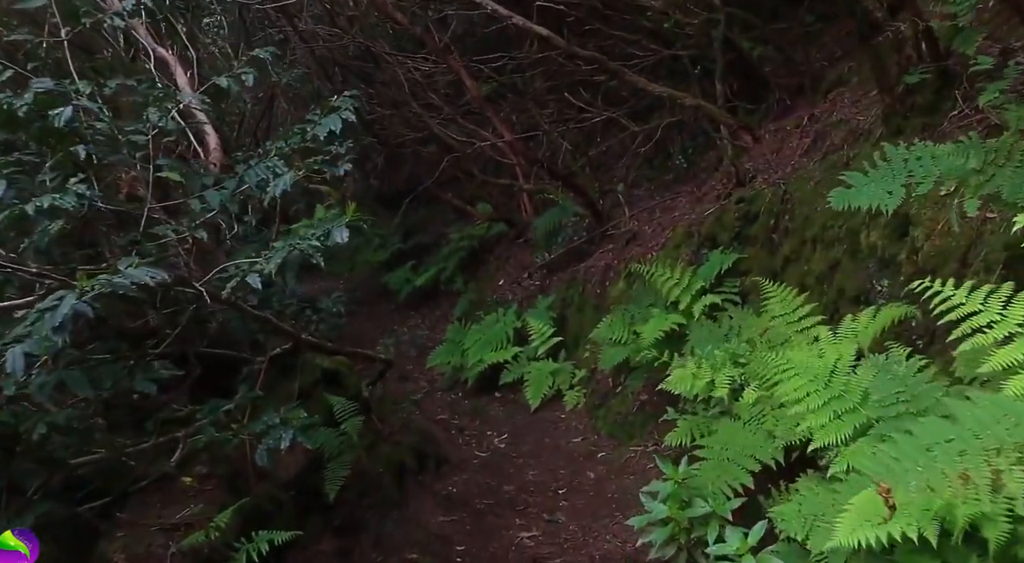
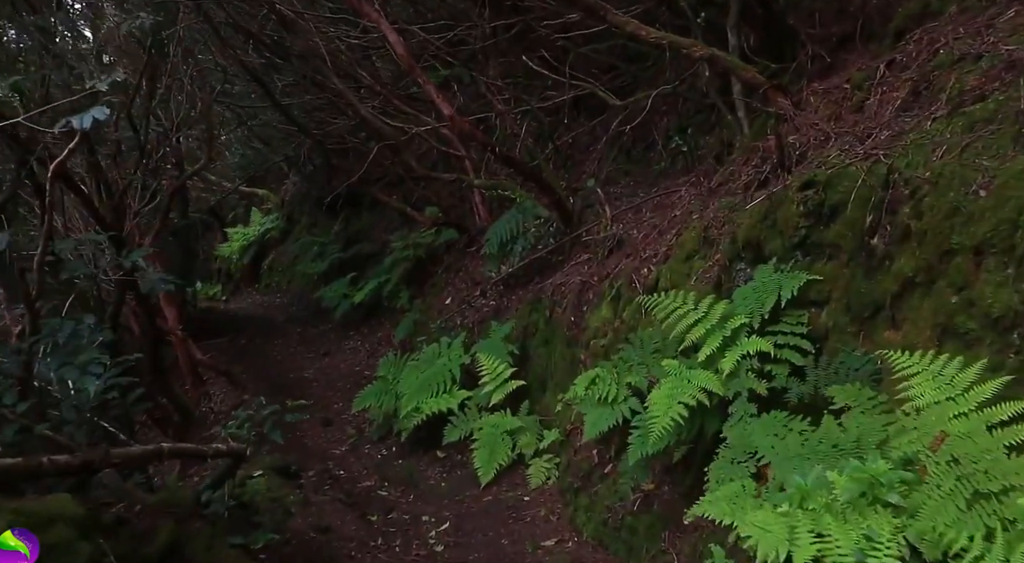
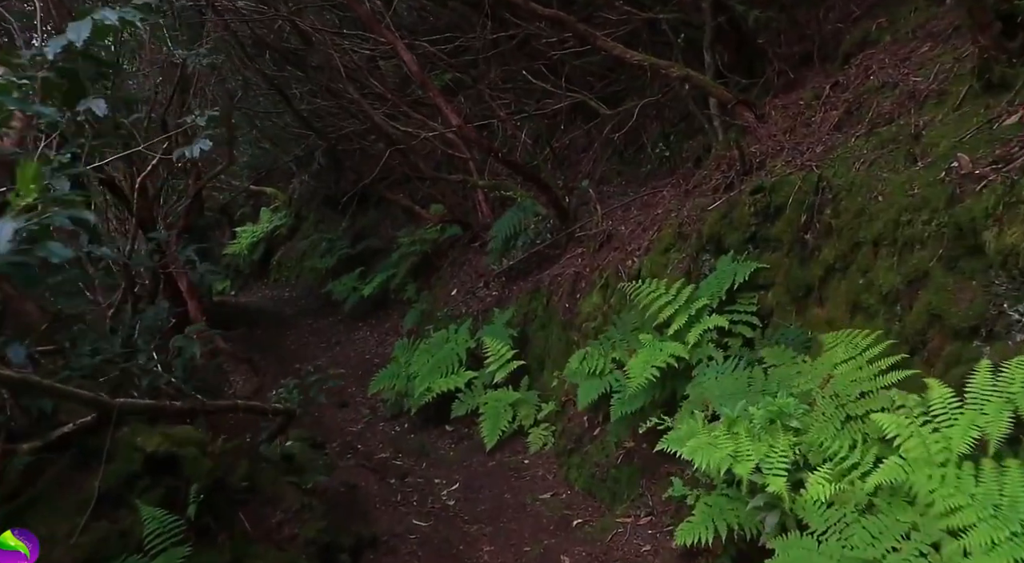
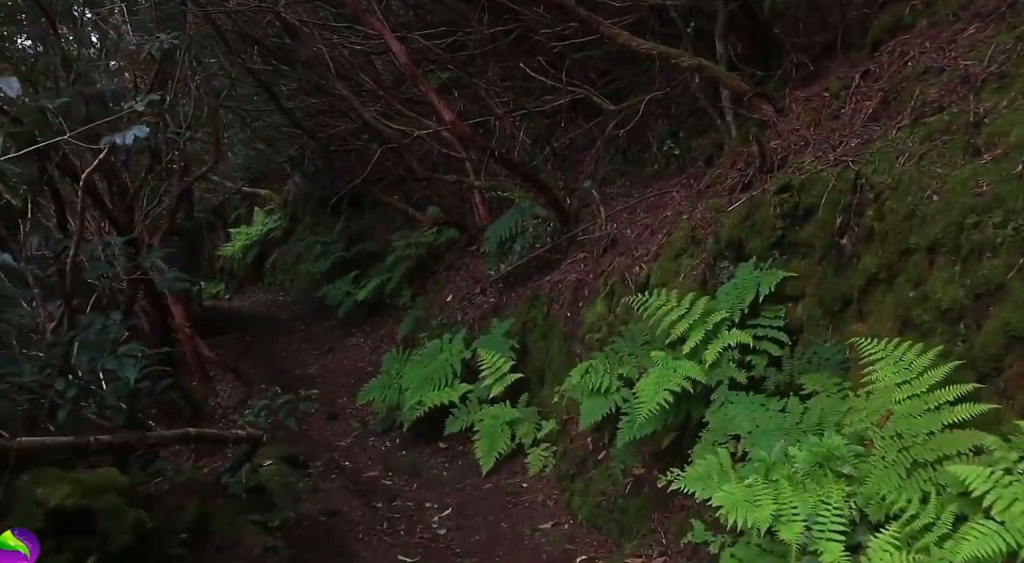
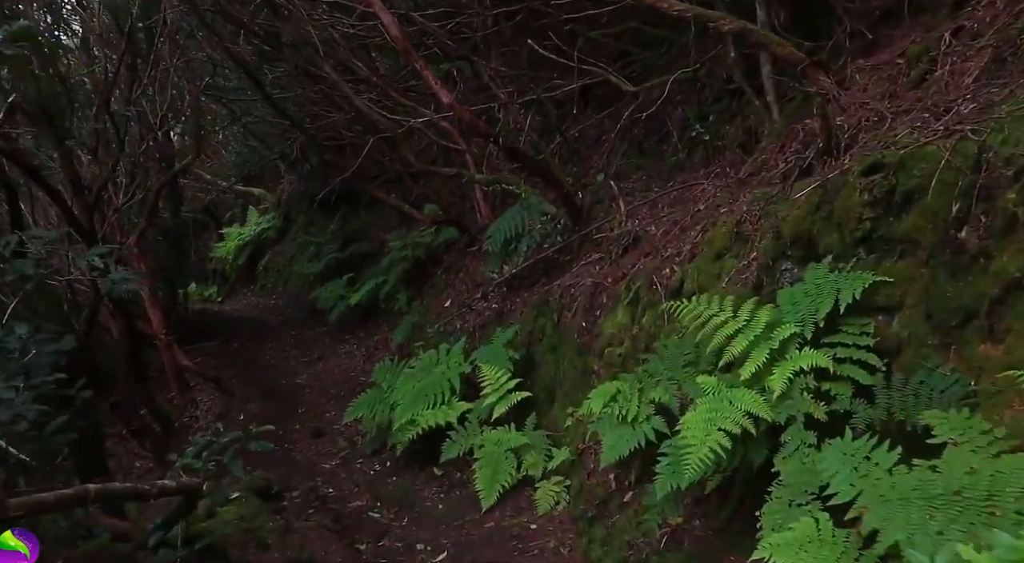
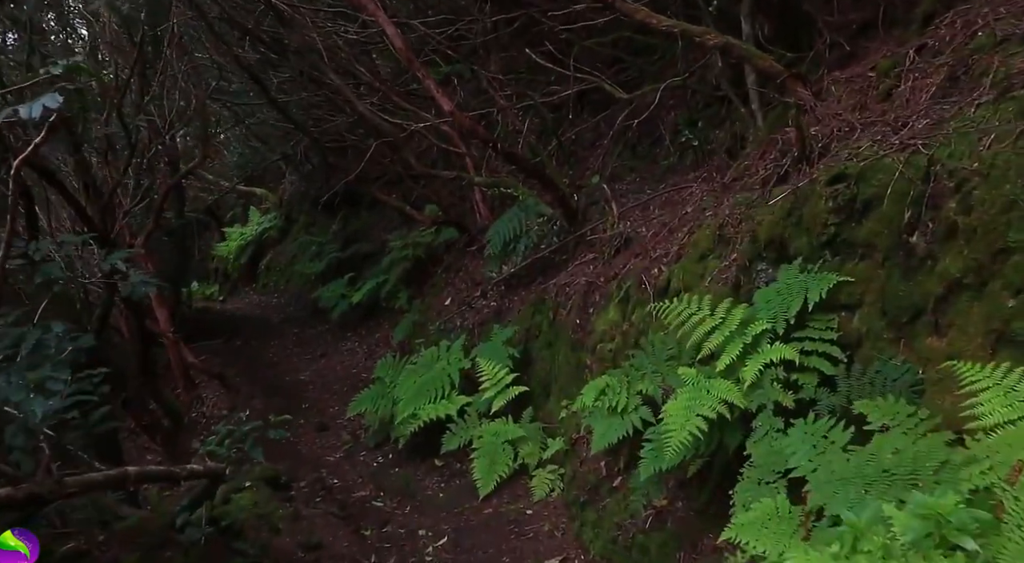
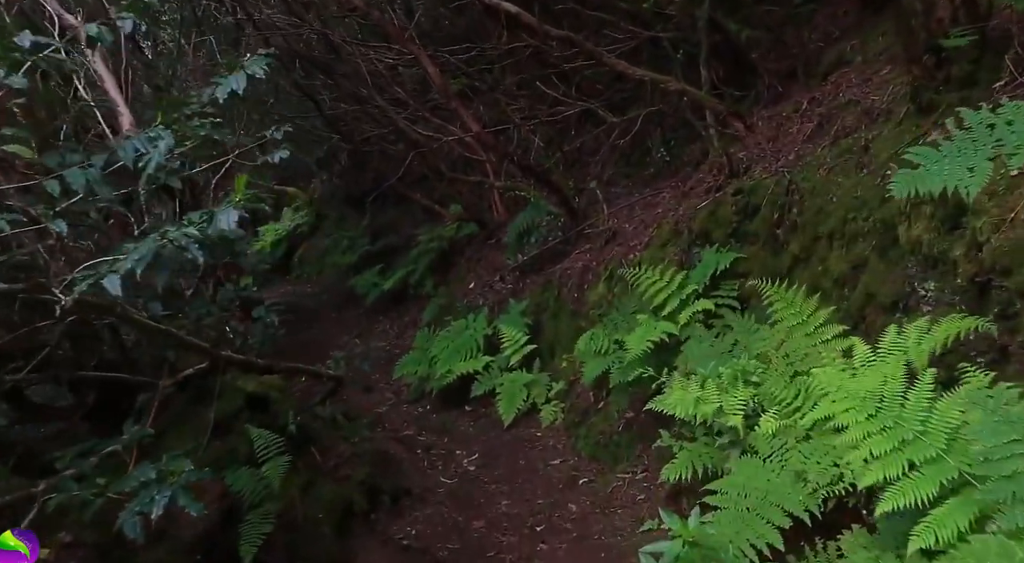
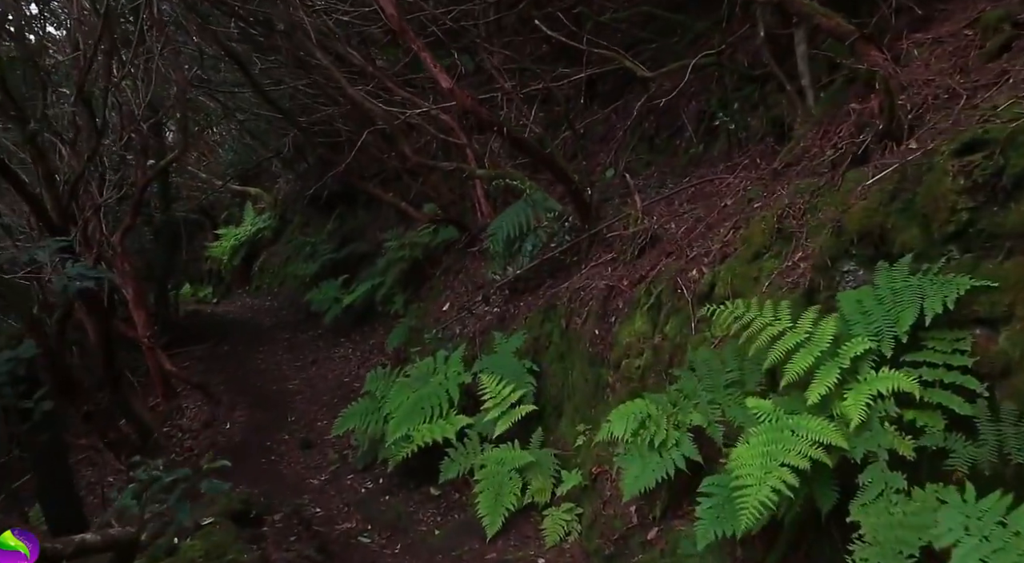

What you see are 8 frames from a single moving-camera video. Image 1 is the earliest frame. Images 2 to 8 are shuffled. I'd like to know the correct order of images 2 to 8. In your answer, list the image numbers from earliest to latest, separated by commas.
7, 3, 4, 2, 6, 5, 8
